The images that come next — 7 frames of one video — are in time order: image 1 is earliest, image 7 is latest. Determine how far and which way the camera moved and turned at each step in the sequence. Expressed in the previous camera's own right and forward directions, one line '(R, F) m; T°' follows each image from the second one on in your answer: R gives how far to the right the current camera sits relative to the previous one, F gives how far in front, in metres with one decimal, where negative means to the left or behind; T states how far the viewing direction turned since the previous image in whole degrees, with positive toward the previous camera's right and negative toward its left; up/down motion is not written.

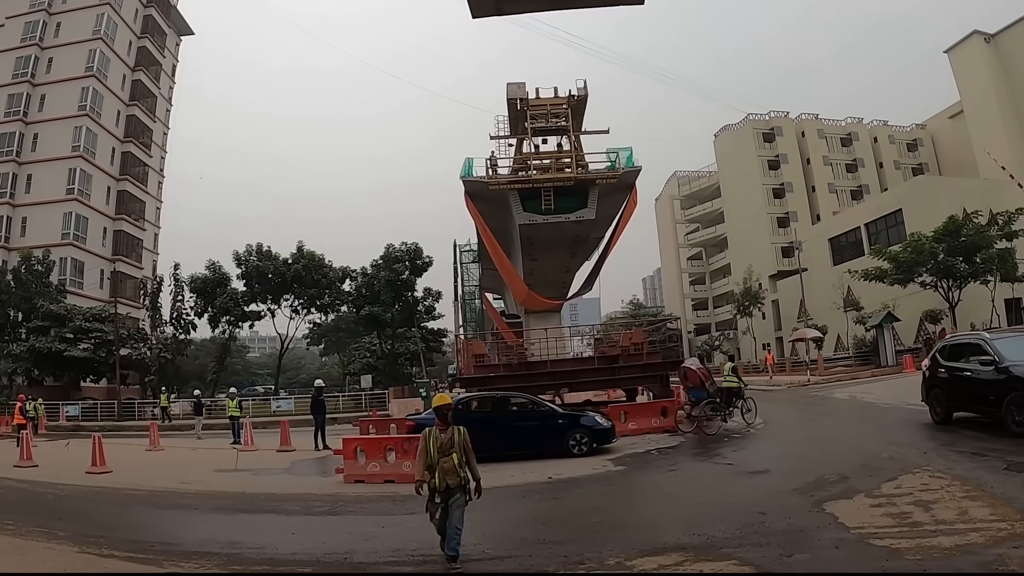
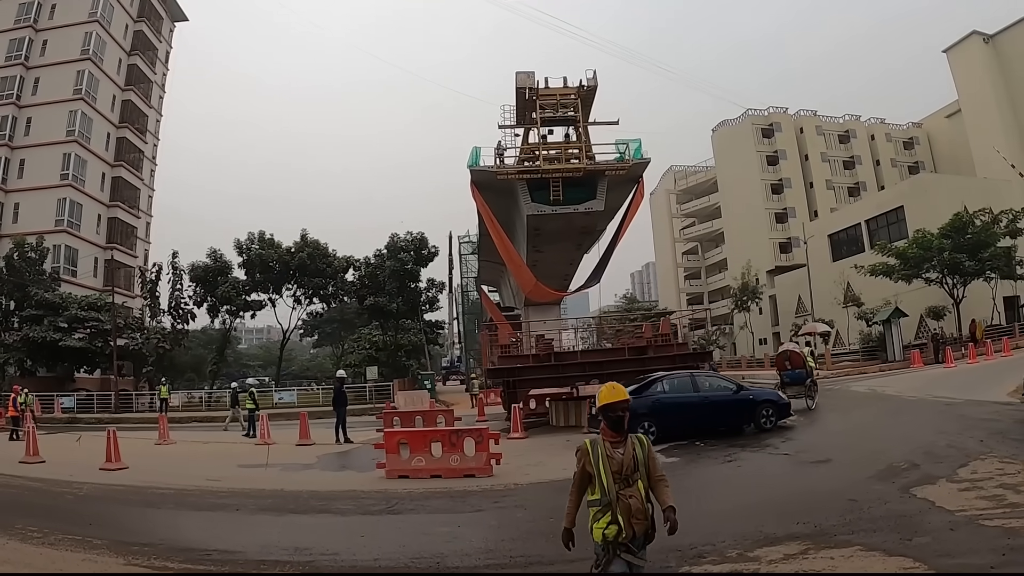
(-1.3, +0.3) m; +2°
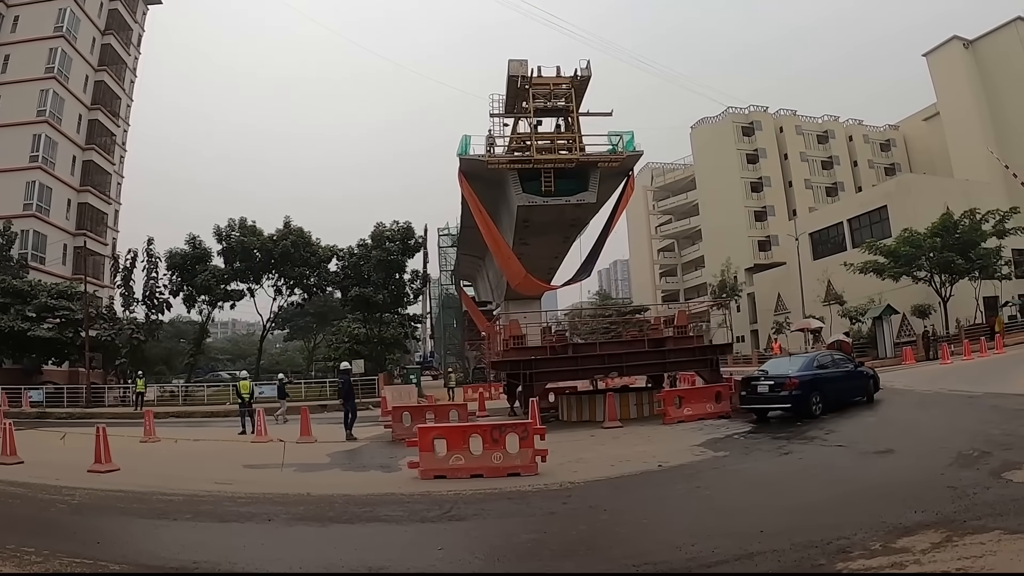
(-1.5, +0.7) m; +4°
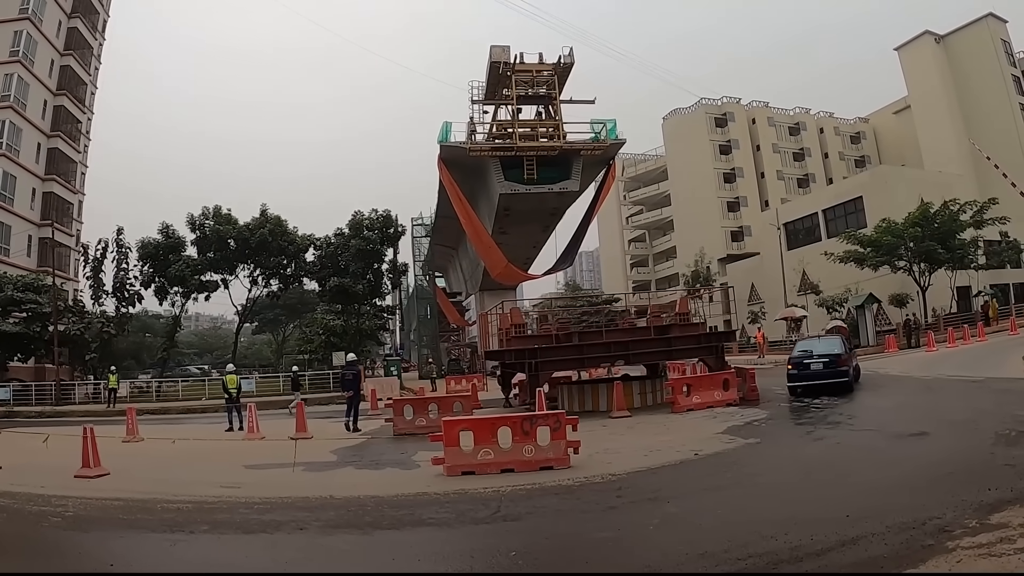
(-1.2, +0.5) m; +4°
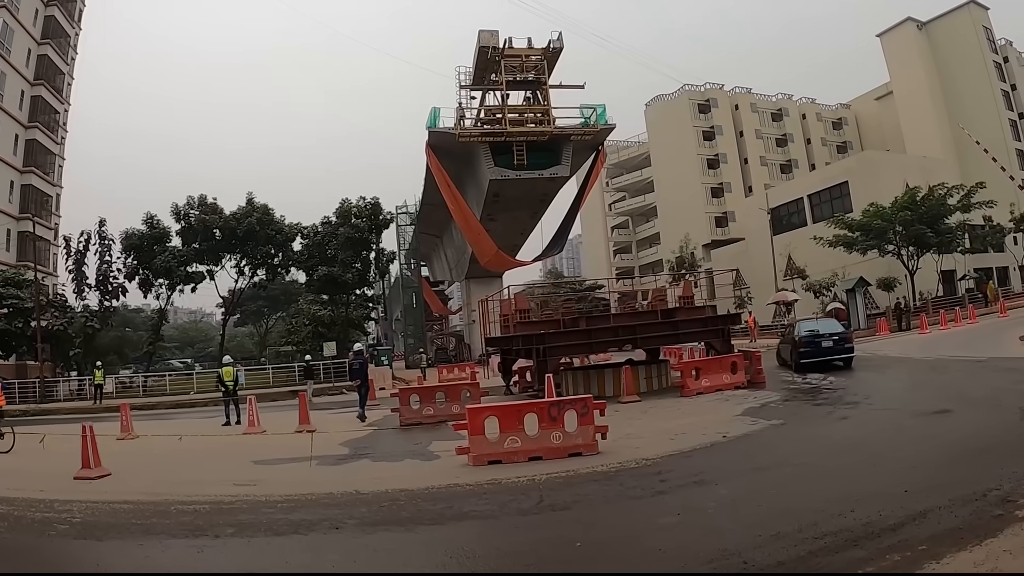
(-0.8, +0.3) m; +2°
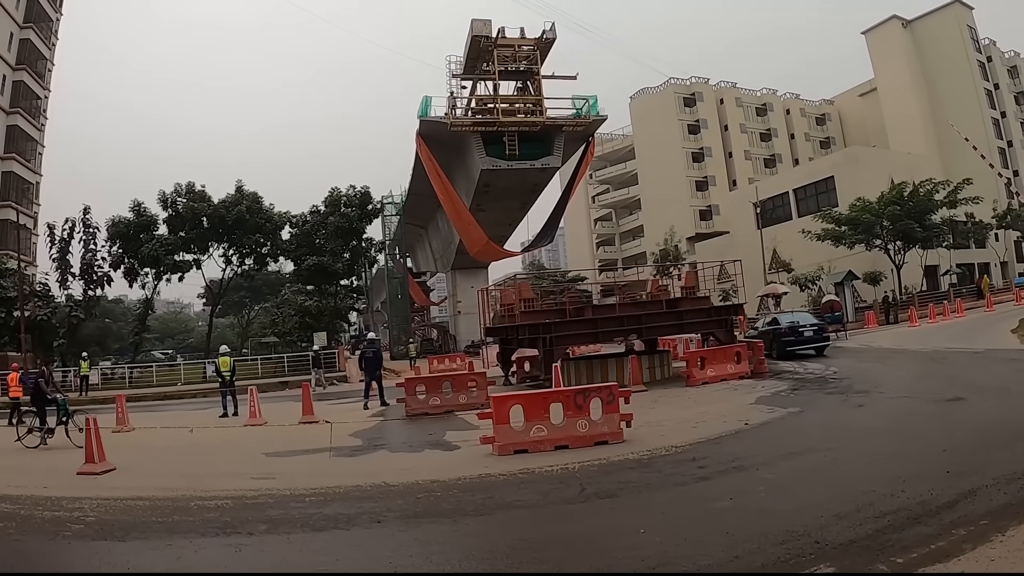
(-0.9, +0.1) m; +2°
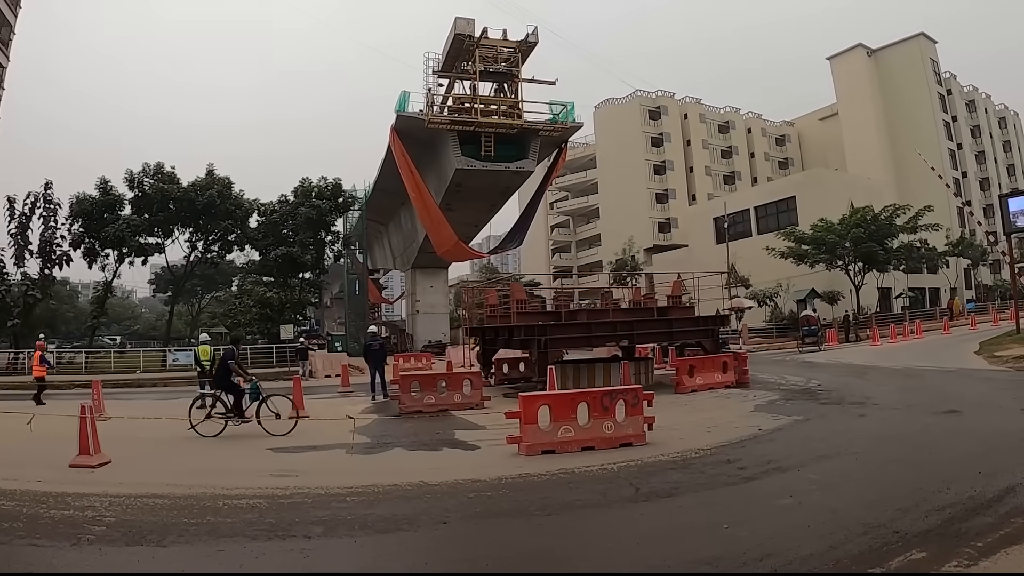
(-1.6, +0.1) m; +5°
